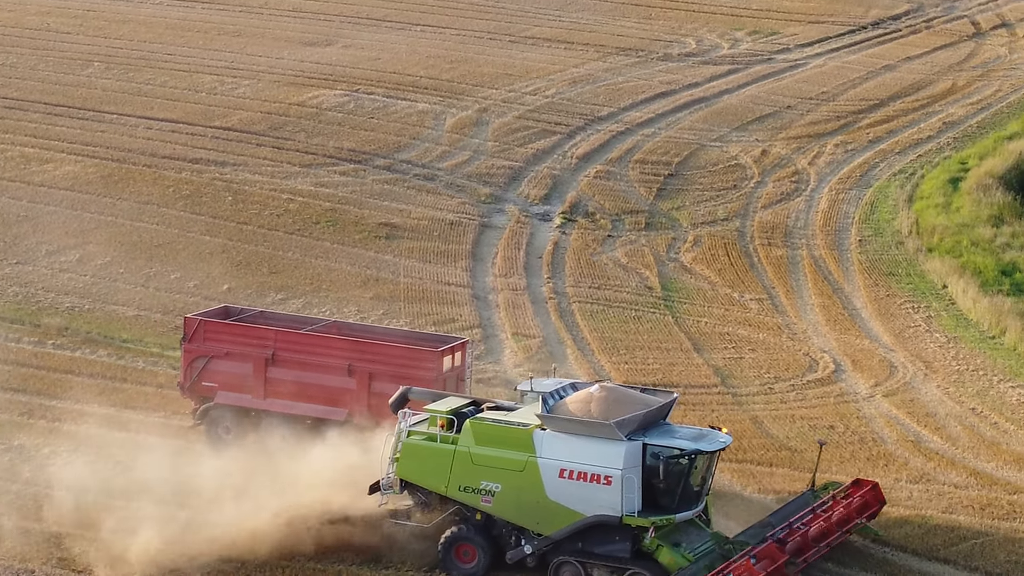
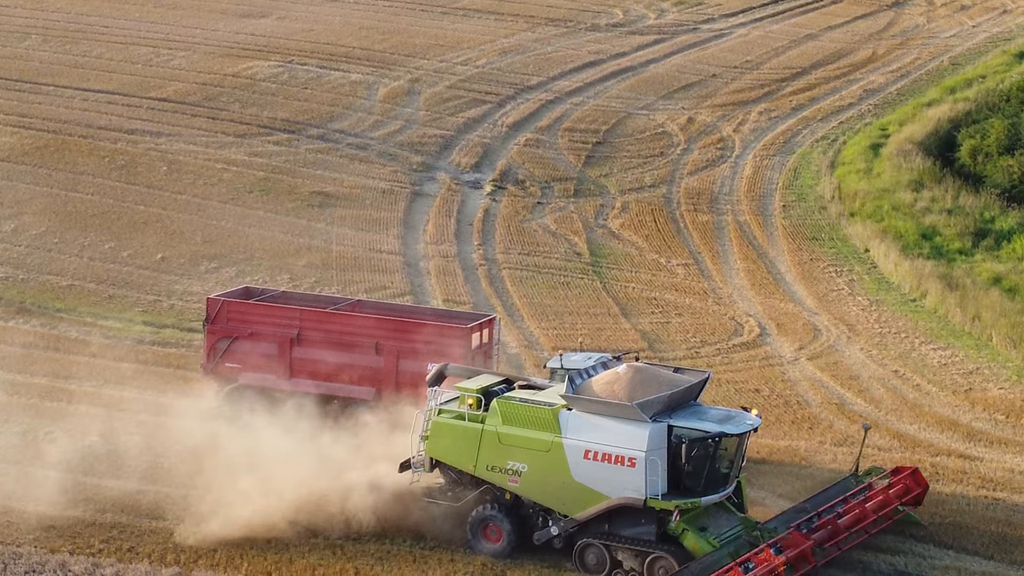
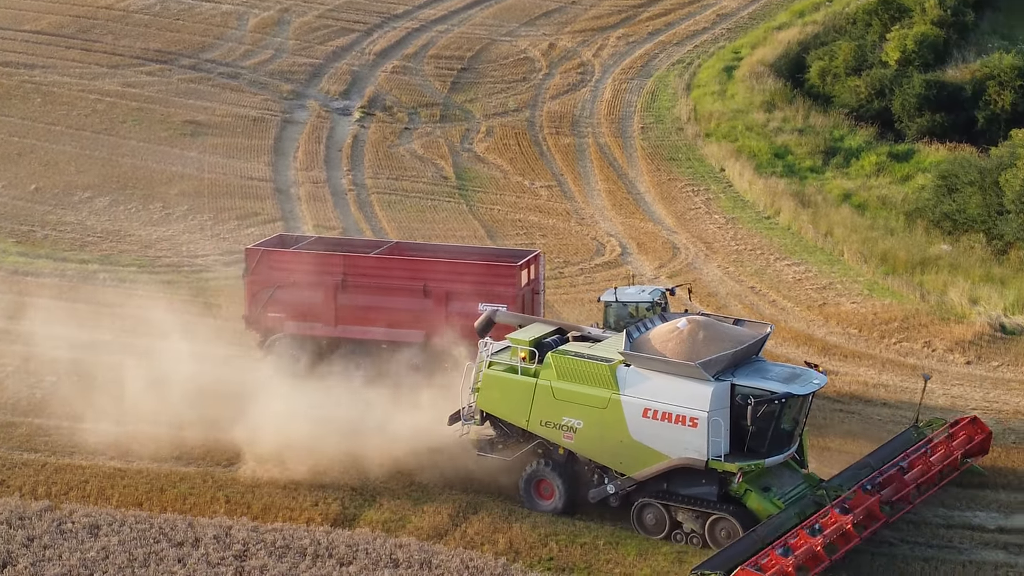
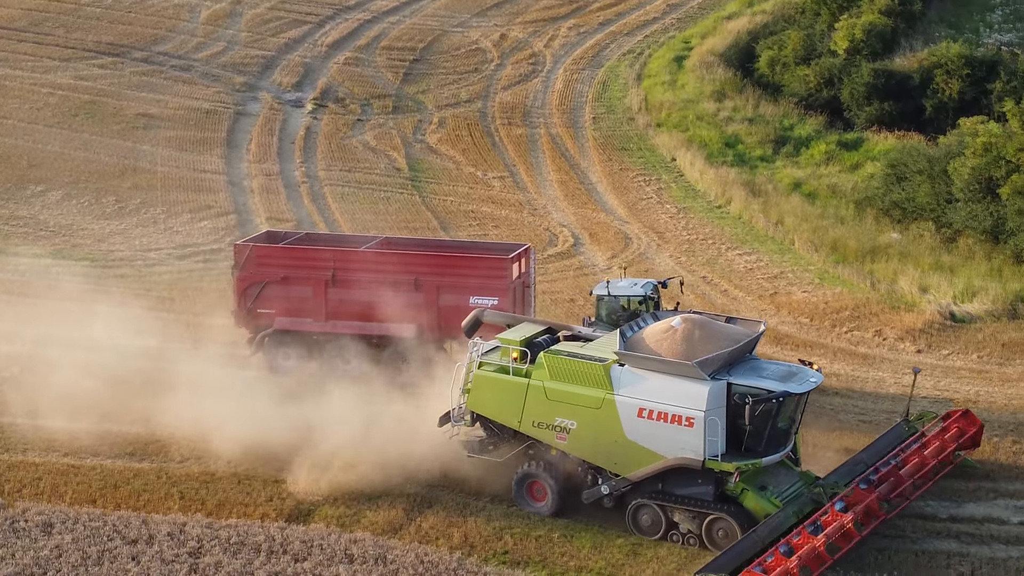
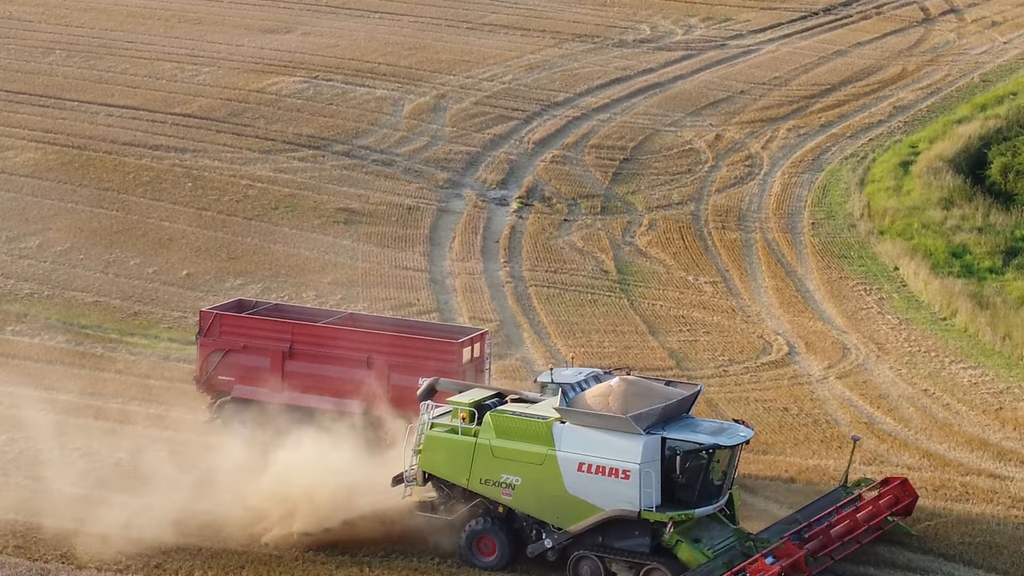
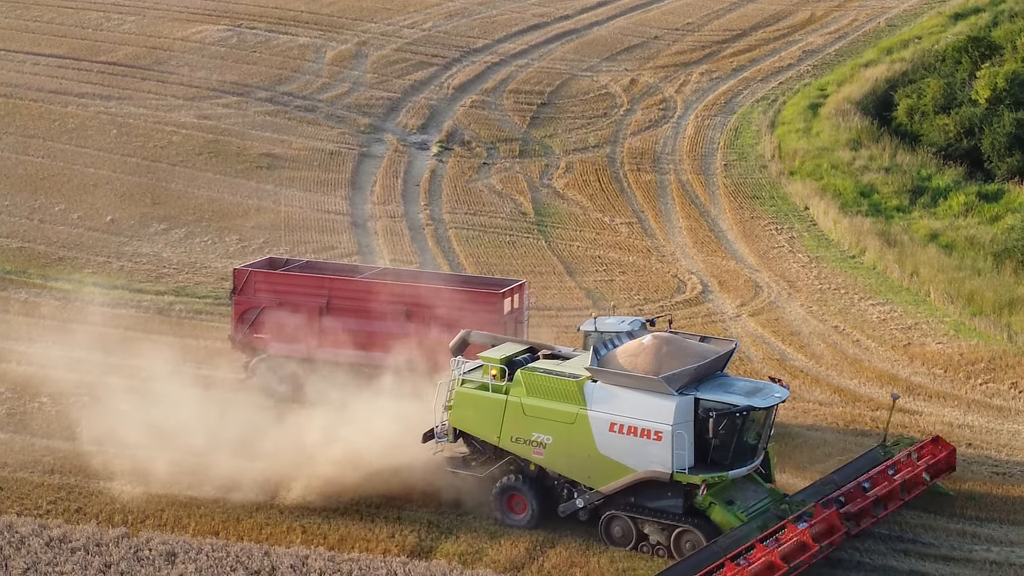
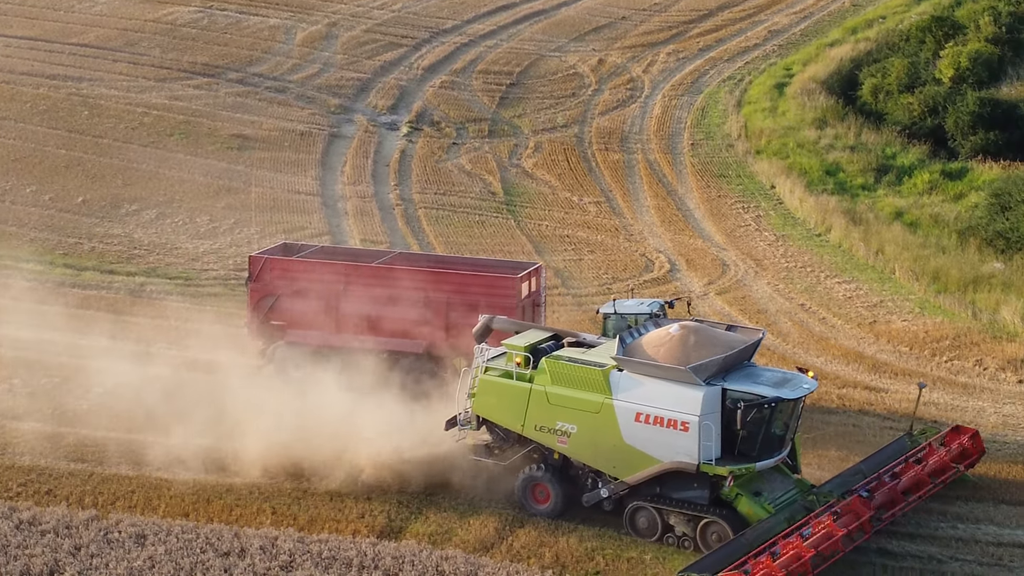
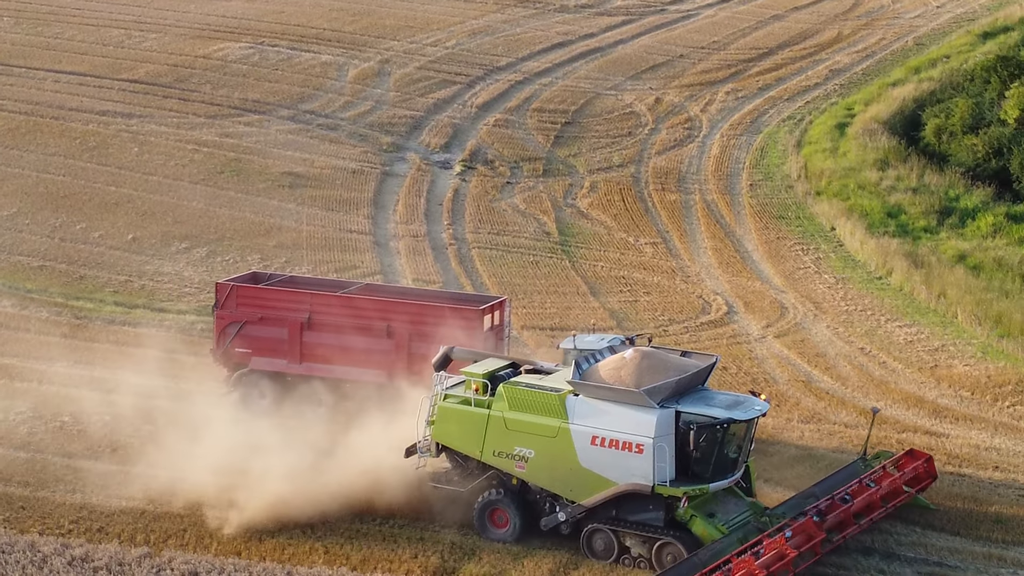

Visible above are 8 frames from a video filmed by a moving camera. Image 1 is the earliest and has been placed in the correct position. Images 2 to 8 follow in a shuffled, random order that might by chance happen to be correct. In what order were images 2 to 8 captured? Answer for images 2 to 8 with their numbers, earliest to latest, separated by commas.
5, 2, 8, 6, 7, 3, 4
